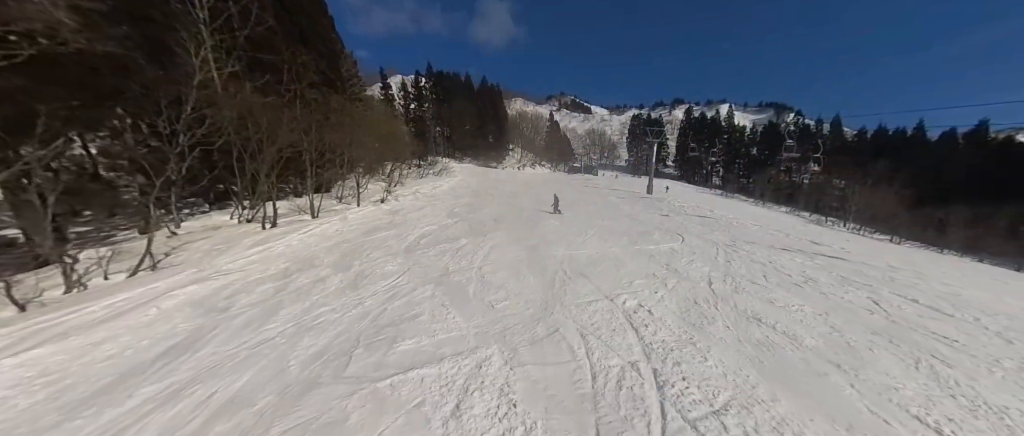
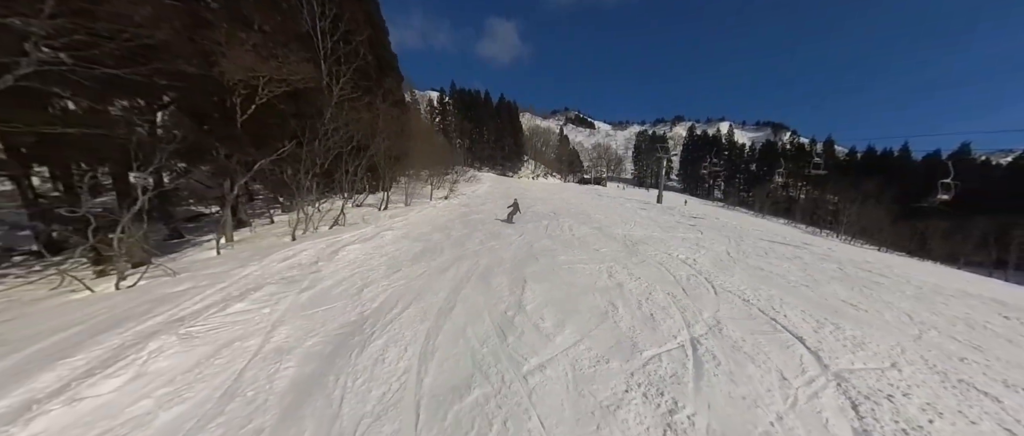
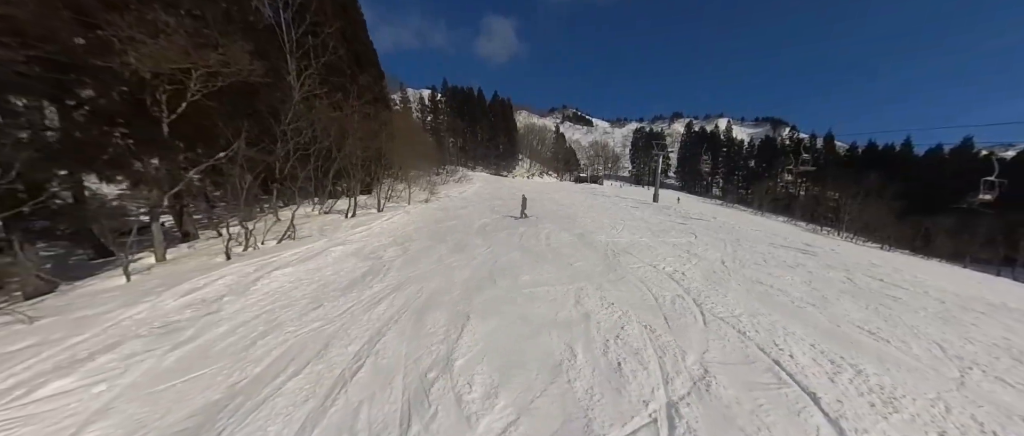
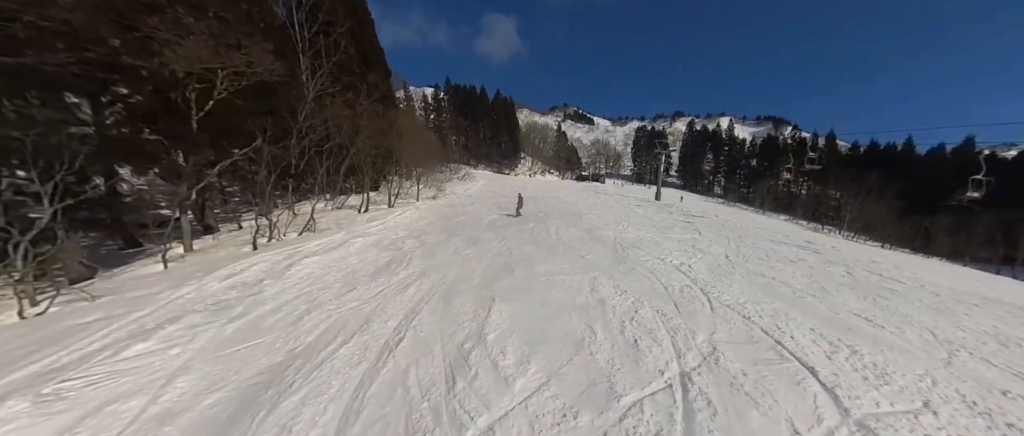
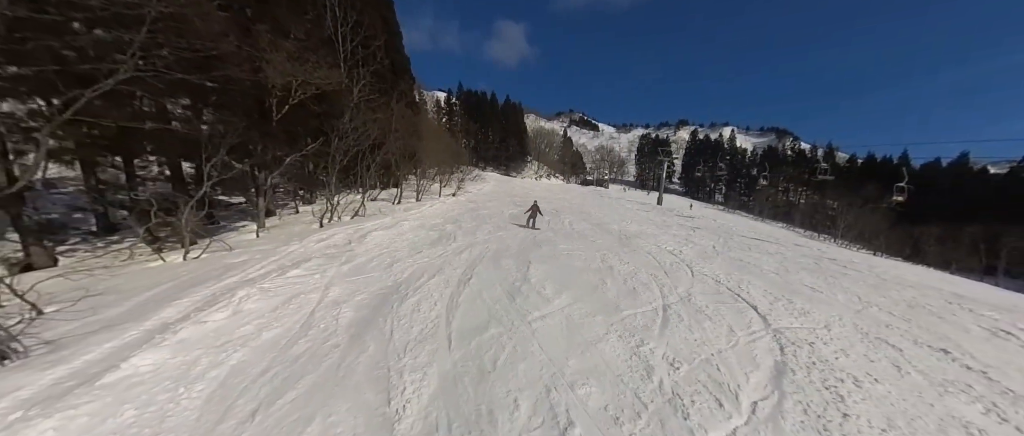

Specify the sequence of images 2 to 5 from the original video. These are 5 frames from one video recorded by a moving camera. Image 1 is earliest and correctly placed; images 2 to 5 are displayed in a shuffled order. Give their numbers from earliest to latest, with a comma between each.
3, 4, 2, 5
